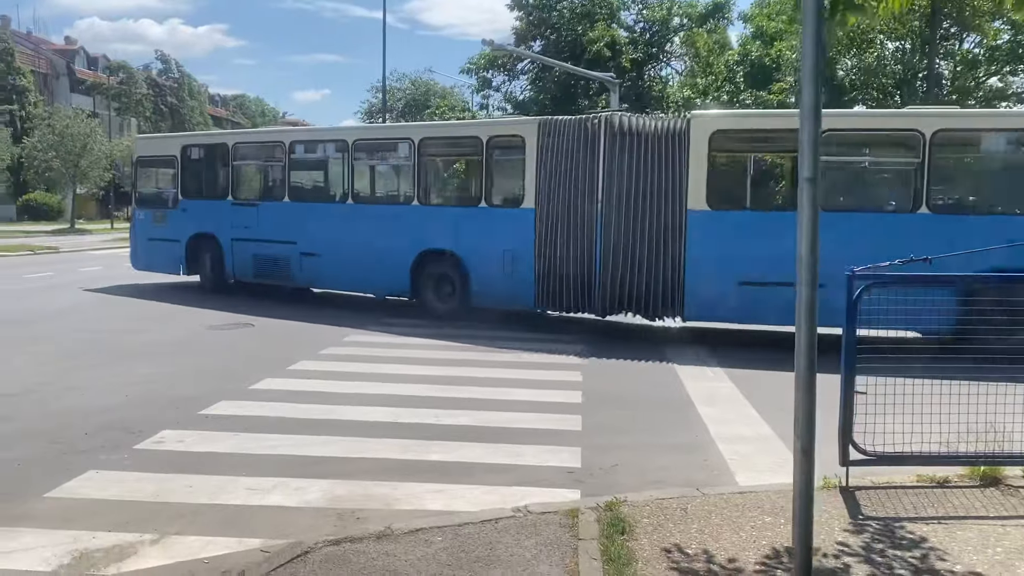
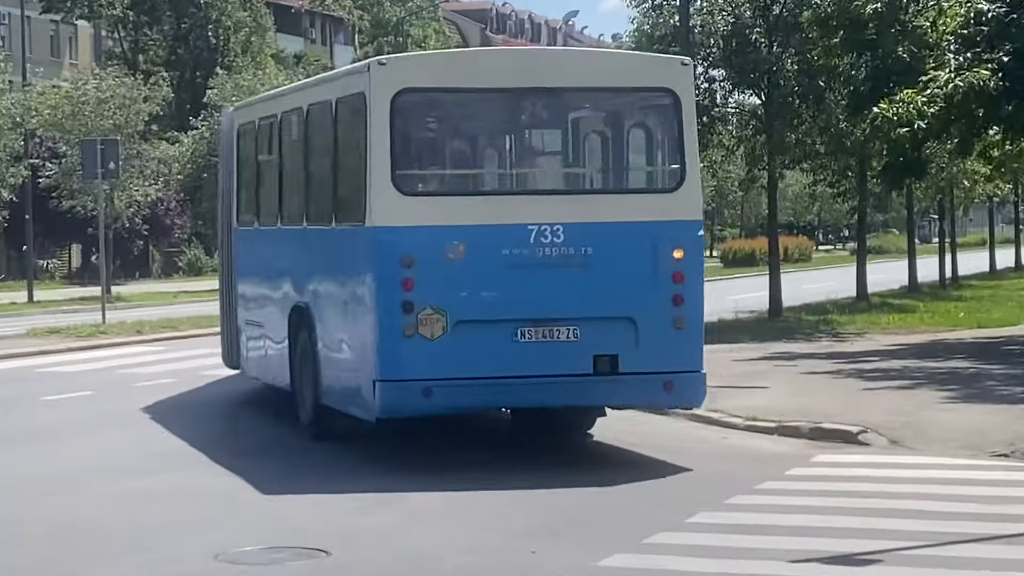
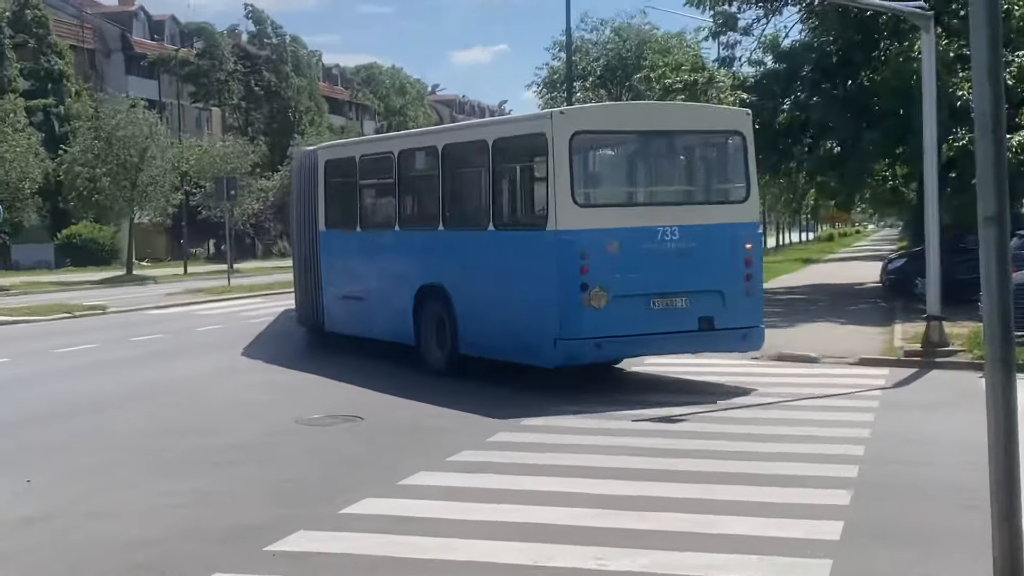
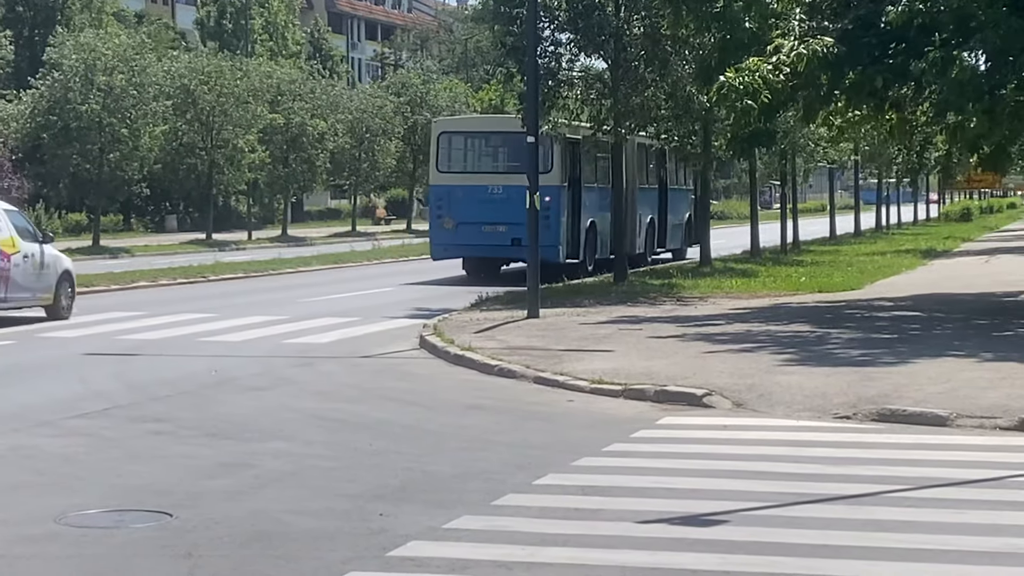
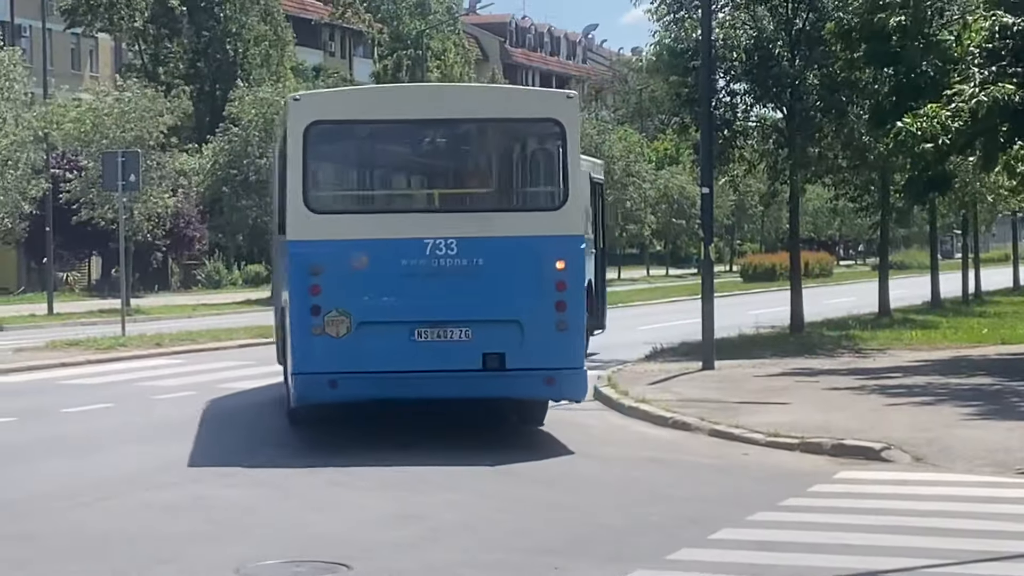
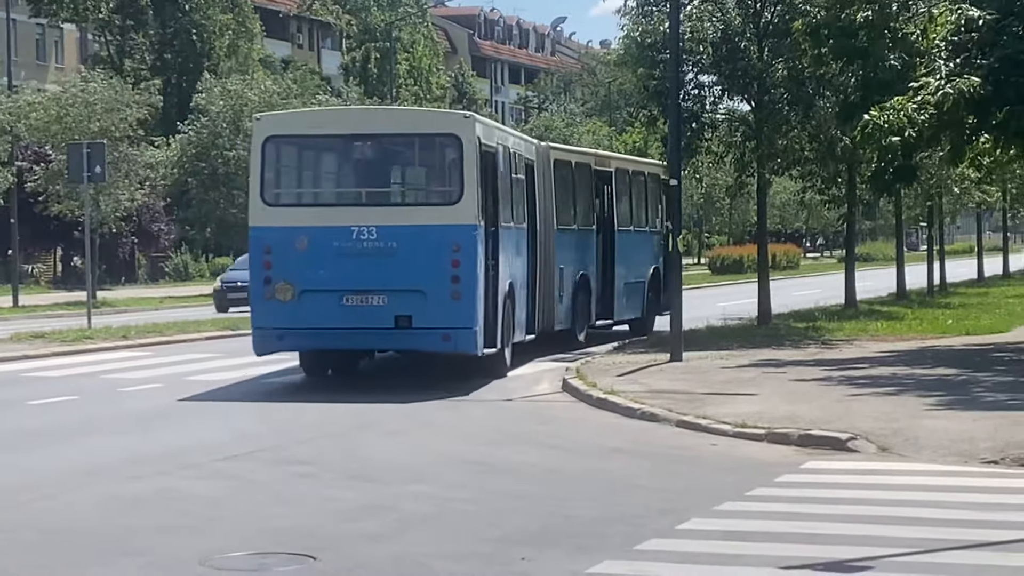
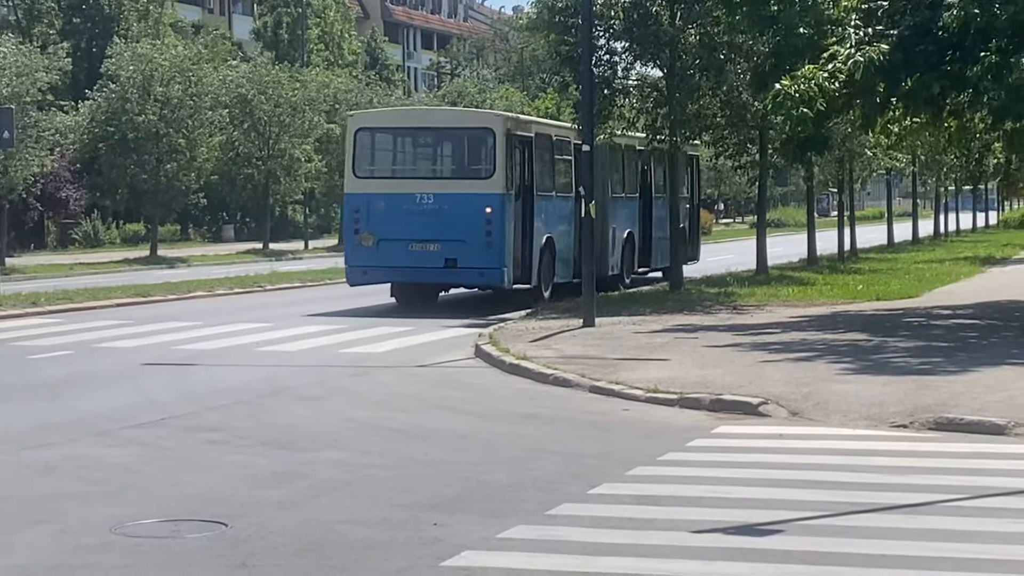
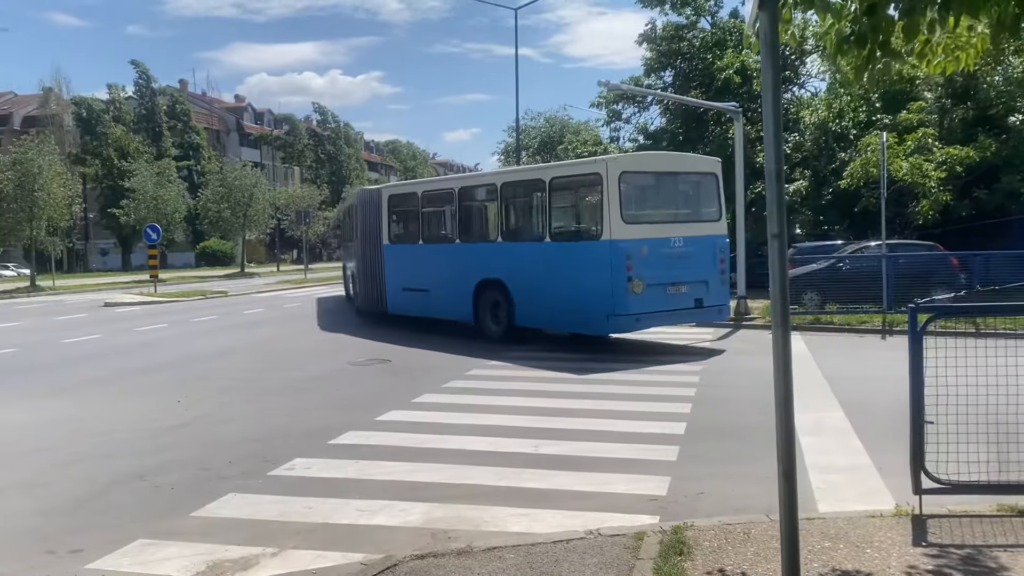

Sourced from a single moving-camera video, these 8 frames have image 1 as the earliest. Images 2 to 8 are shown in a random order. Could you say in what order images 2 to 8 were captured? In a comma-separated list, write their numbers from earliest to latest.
8, 3, 2, 5, 6, 7, 4
